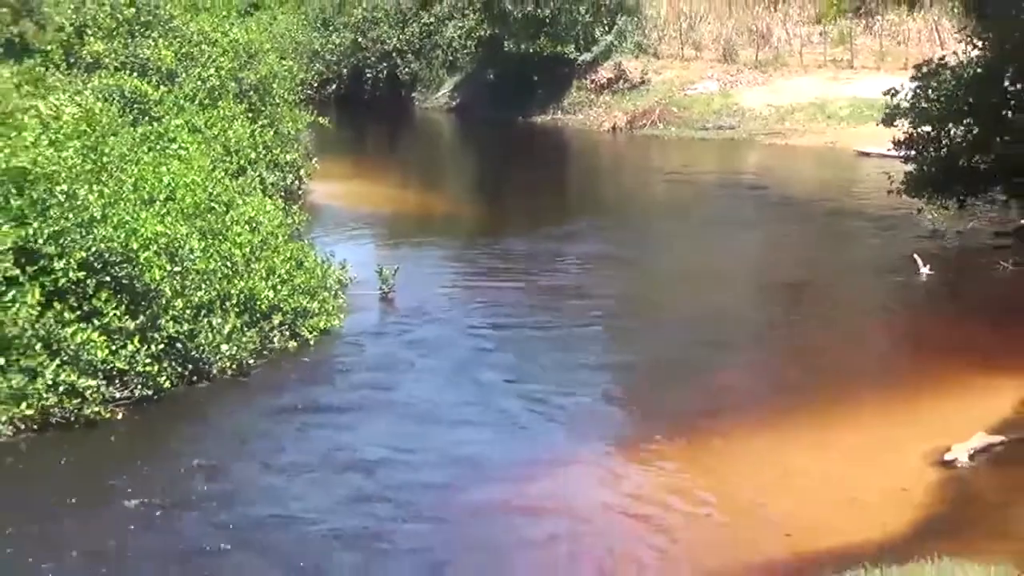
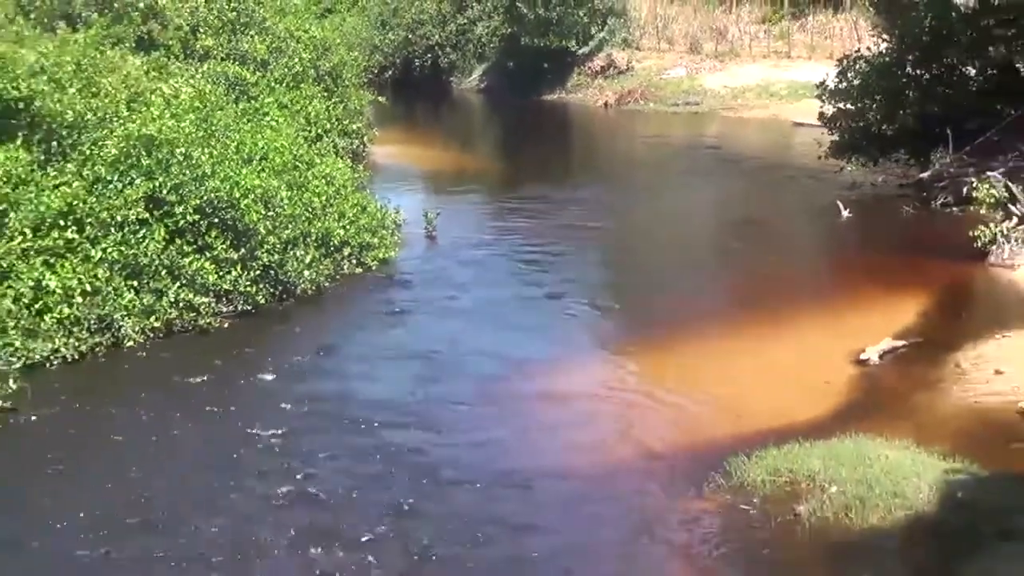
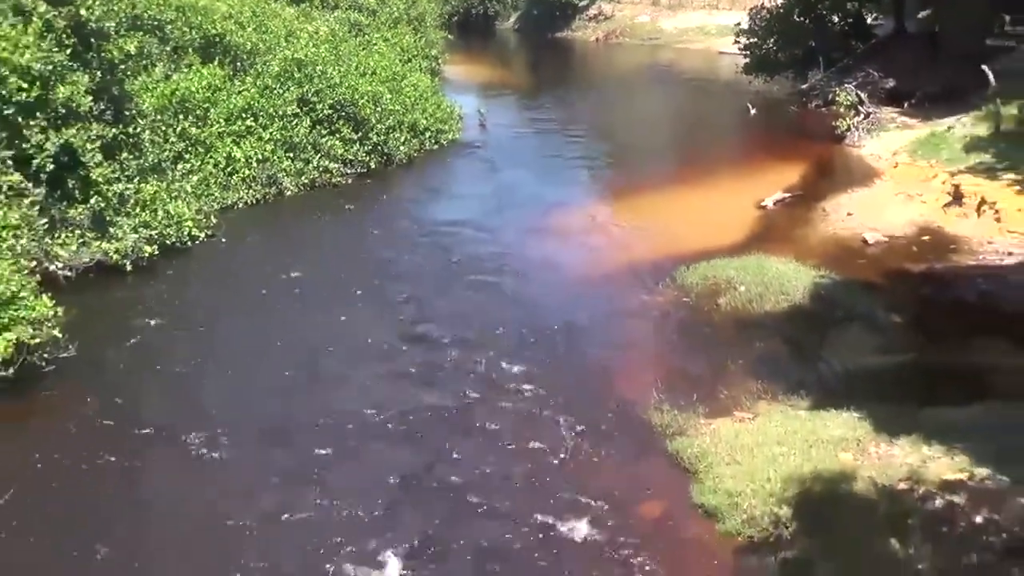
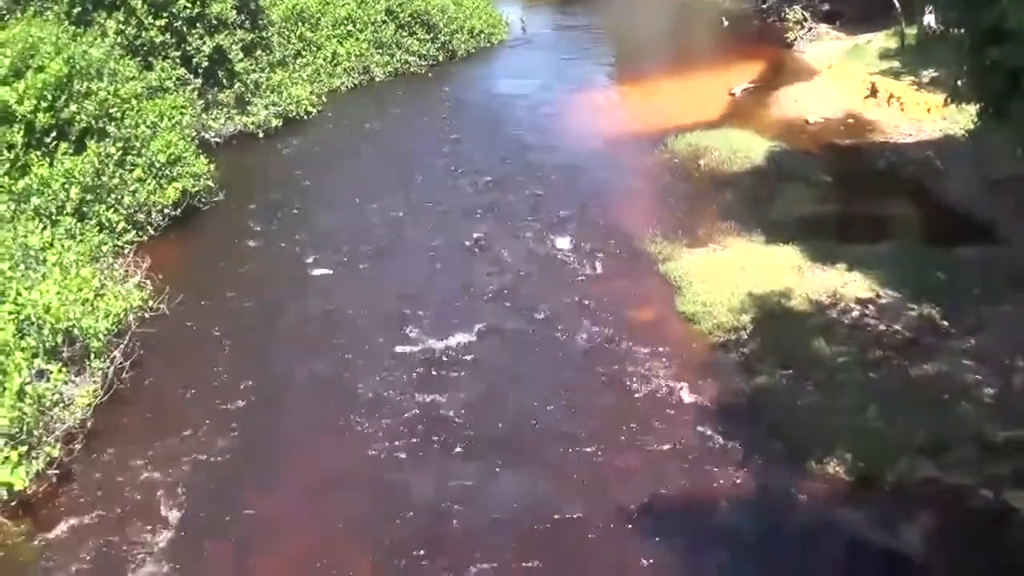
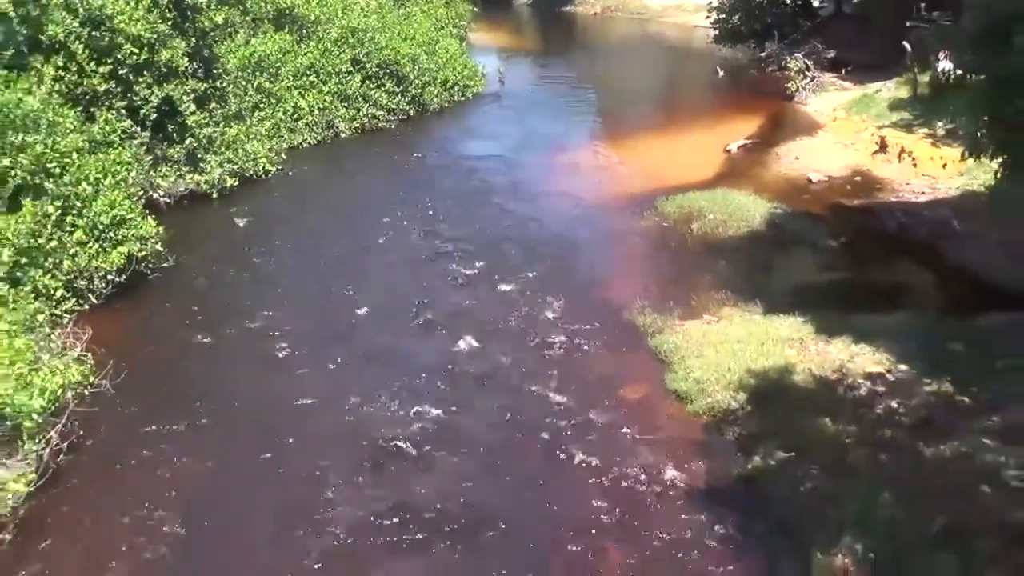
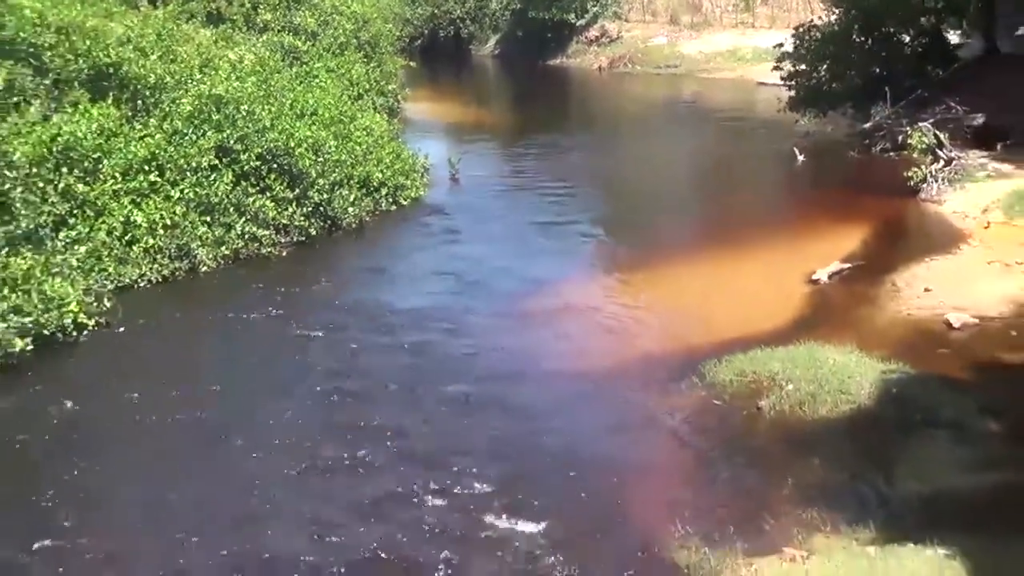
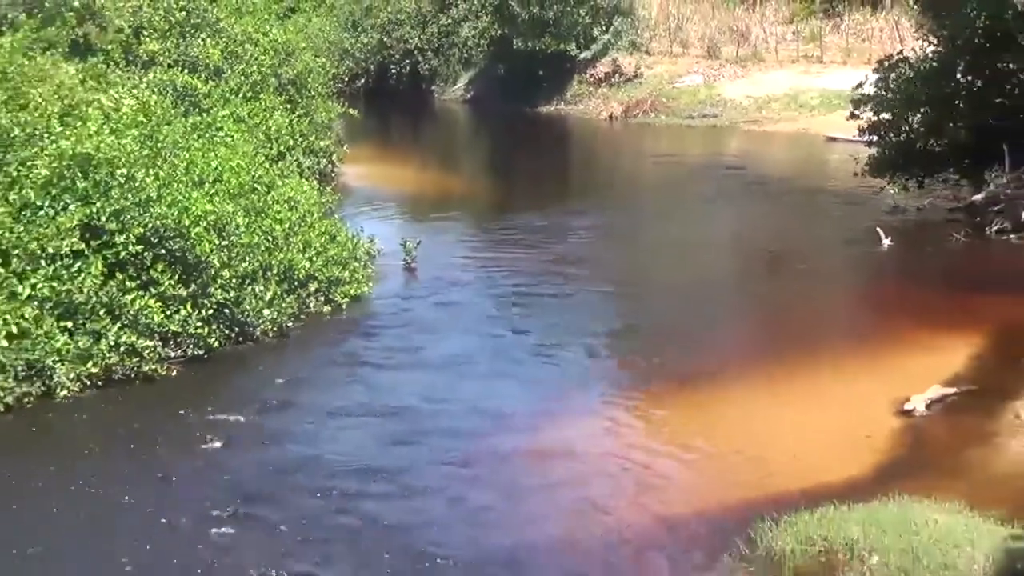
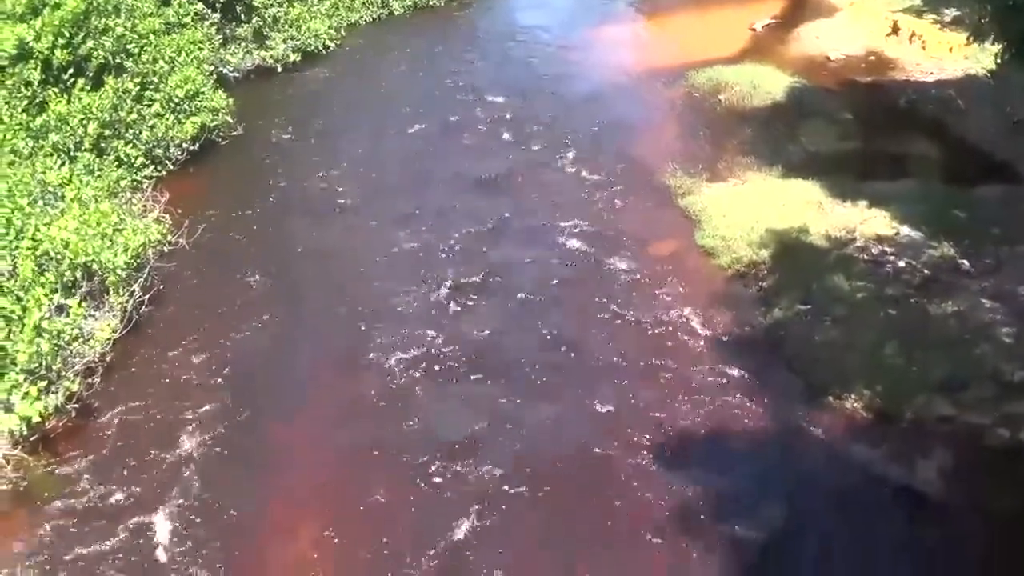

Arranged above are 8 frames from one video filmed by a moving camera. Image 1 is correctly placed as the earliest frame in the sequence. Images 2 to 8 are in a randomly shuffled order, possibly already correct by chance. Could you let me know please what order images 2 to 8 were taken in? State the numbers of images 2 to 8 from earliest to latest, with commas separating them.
7, 2, 6, 3, 5, 4, 8
